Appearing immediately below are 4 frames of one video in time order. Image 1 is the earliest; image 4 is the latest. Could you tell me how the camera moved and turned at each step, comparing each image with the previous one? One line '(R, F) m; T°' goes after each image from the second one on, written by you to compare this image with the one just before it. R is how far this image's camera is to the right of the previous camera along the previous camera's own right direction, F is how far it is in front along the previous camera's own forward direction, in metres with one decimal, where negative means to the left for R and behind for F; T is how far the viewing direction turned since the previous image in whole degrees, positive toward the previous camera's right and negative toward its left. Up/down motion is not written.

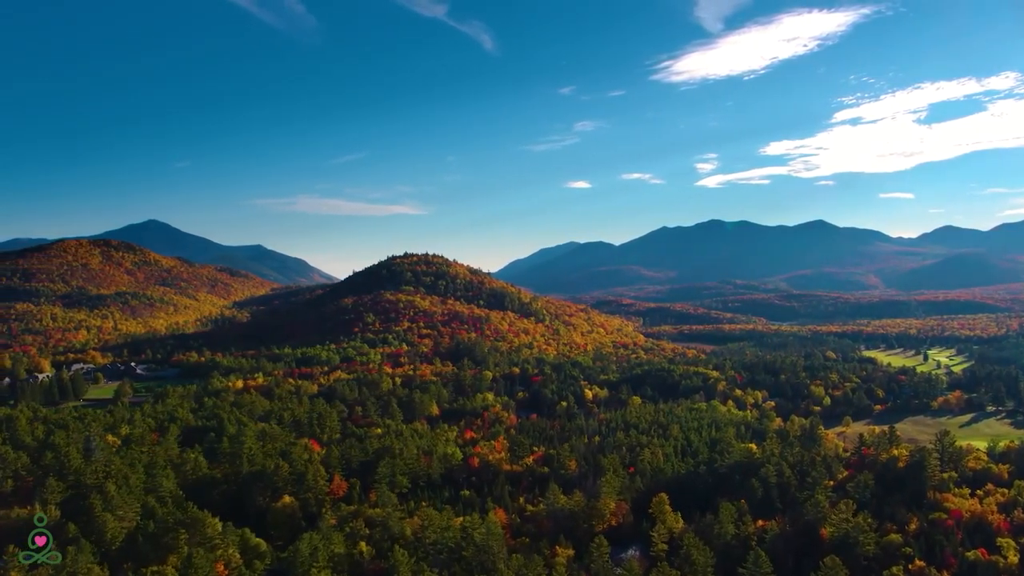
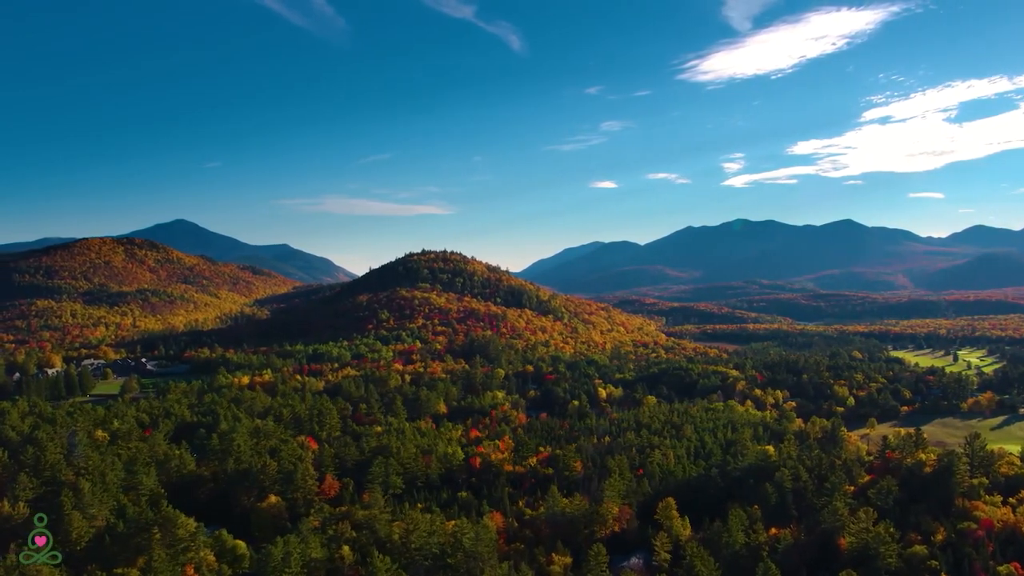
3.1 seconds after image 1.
(+2.9, +3.8) m; -2°
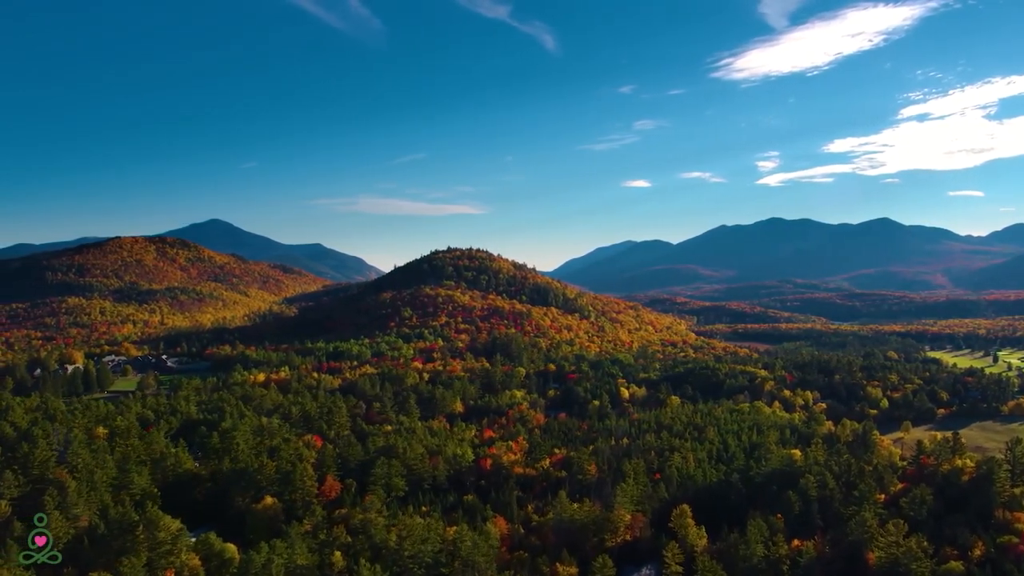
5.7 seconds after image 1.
(+2.4, +3.1) m; -2°
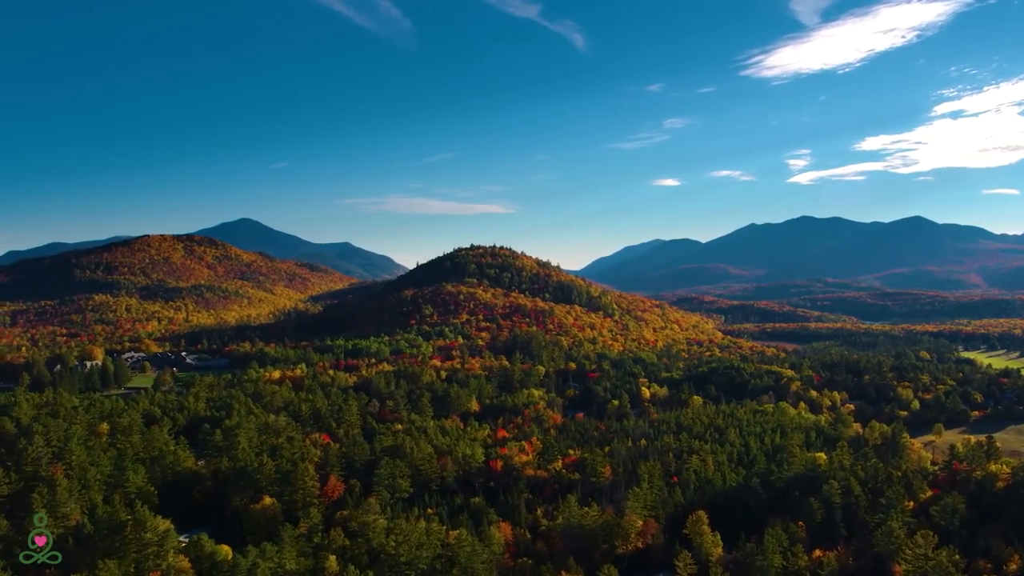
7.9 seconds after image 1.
(+1.9, +2.5) m; -2°
